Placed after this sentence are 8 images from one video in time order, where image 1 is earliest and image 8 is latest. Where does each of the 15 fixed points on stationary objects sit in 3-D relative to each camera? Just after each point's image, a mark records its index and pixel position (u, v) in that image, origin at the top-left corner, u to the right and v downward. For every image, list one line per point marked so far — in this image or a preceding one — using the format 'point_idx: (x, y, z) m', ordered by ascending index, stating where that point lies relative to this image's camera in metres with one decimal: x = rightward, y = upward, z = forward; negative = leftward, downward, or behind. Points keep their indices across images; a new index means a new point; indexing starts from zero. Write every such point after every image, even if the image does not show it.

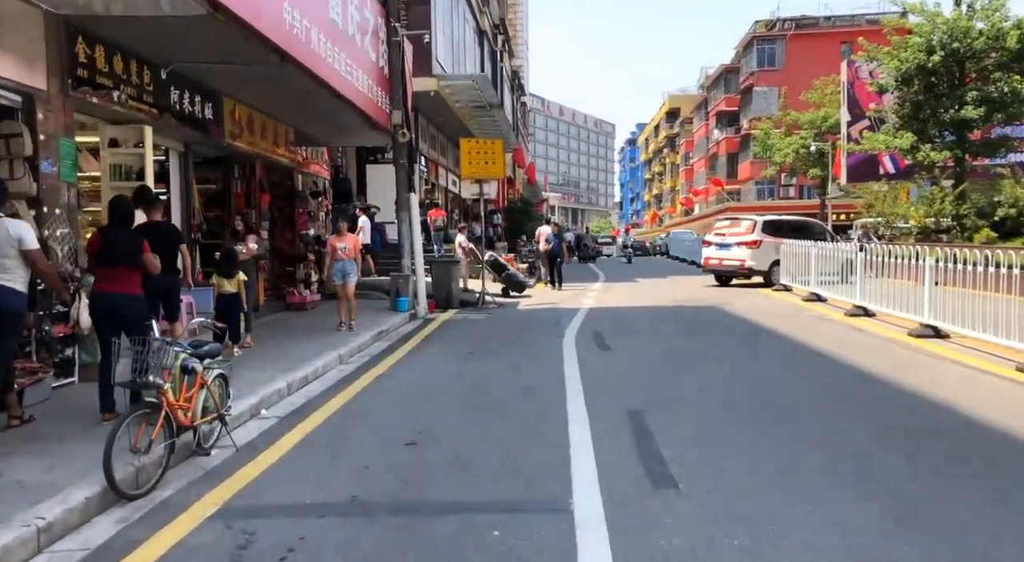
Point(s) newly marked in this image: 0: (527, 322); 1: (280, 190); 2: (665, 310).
0: (+0.2, -0.7, +16.6) m
1: (-4.0, +1.6, +17.5) m
2: (+2.8, -0.6, +18.3) m
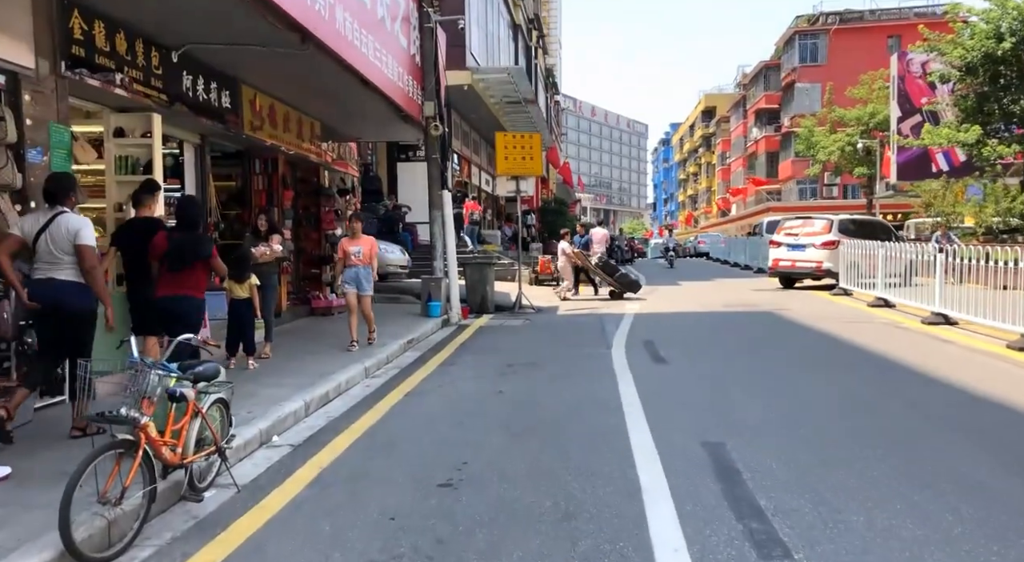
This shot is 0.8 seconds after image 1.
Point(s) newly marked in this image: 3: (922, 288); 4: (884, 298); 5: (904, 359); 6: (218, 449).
0: (+0.9, -0.7, +15.4) m
1: (-3.4, +1.5, +16.4) m
2: (+3.5, -0.7, +17.0) m
3: (+6.3, -0.1, +15.3) m
4: (+6.4, -0.3, +17.0) m
5: (+4.4, -0.9, +11.3) m
6: (-1.7, -1.0, +5.7) m
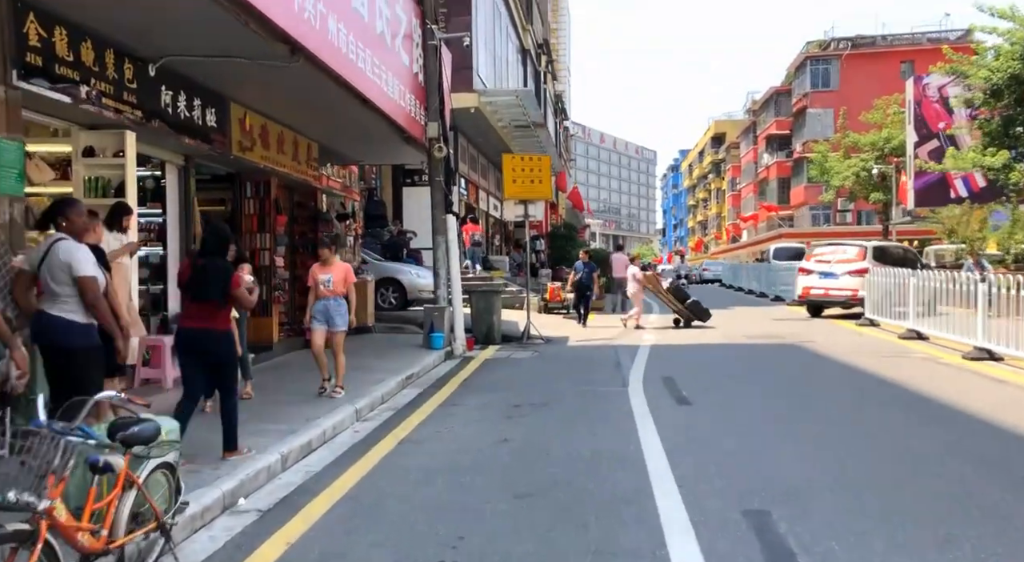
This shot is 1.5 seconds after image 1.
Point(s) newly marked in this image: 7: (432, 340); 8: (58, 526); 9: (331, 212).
0: (+1.0, -1.2, +14.5) m
1: (-3.3, +1.1, +15.5) m
2: (+3.6, -1.2, +16.1) m
3: (+6.4, -0.6, +14.3) m
4: (+6.5, -0.8, +16.0) m
5: (+4.5, -1.2, +10.3) m
6: (-1.7, -1.2, +4.8) m
7: (-1.2, -0.9, +15.1) m
8: (-1.8, -1.0, +4.0) m
9: (-3.0, +1.2, +16.8) m
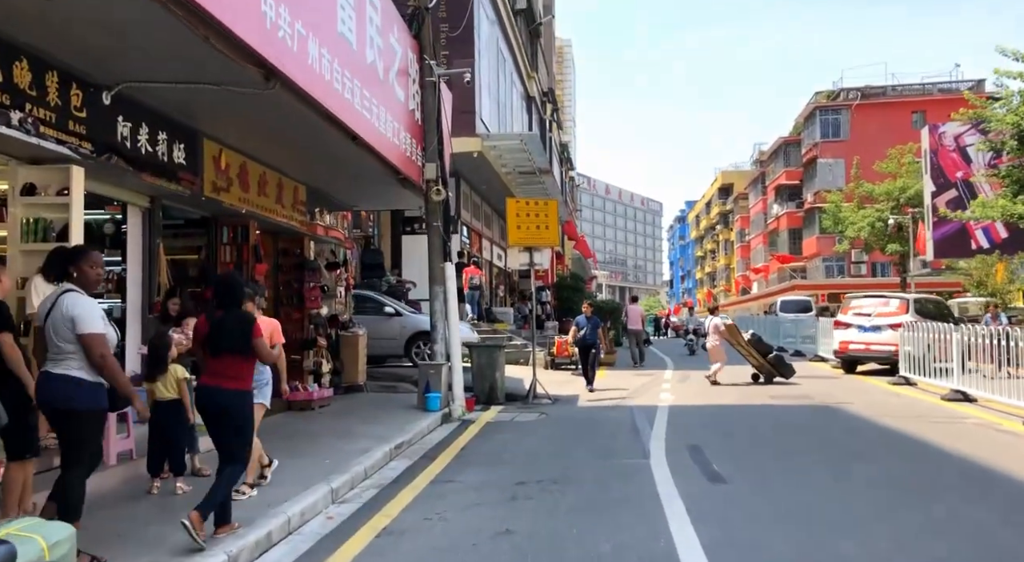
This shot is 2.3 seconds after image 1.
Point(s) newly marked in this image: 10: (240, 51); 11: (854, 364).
0: (+1.1, -1.9, +13.1) m
1: (-3.2, +0.3, +14.3) m
2: (+3.7, -2.0, +14.7) m
3: (+6.4, -1.3, +12.9) m
4: (+6.6, -1.6, +14.6) m
5: (+4.5, -1.7, +8.9) m
6: (-1.7, -1.4, +3.4) m
7: (-1.2, -1.7, +13.7) m
8: (-1.8, -1.2, +2.7) m
9: (-3.0, +0.3, +15.5) m
10: (-2.2, +1.8, +7.8) m
11: (+6.4, -1.6, +18.9) m
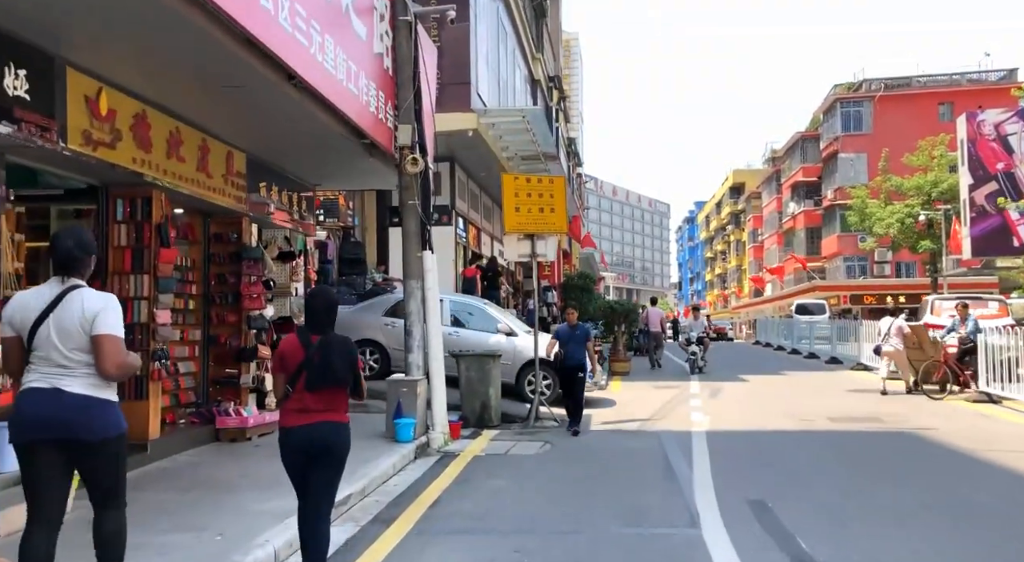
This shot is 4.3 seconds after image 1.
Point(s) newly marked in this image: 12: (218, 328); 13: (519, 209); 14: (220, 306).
0: (+1.0, -1.8, +10.0) m
1: (-3.2, +0.4, +11.2) m
2: (+3.6, -1.9, +11.5) m
3: (+6.4, -1.2, +9.8) m
4: (+6.5, -1.5, +11.5) m
5: (+4.5, -1.6, +5.8) m
6: (-1.8, -1.3, +0.4) m
7: (-1.2, -1.6, +10.6) m
8: (-1.9, -1.0, -0.4) m
9: (-3.0, +0.4, +12.5) m
10: (-2.3, +1.9, +4.8) m
11: (+6.3, -1.6, +15.8) m
12: (-3.3, -0.5, +11.1) m
13: (+0.1, +1.0, +13.8) m
14: (-3.3, -0.3, +11.1) m
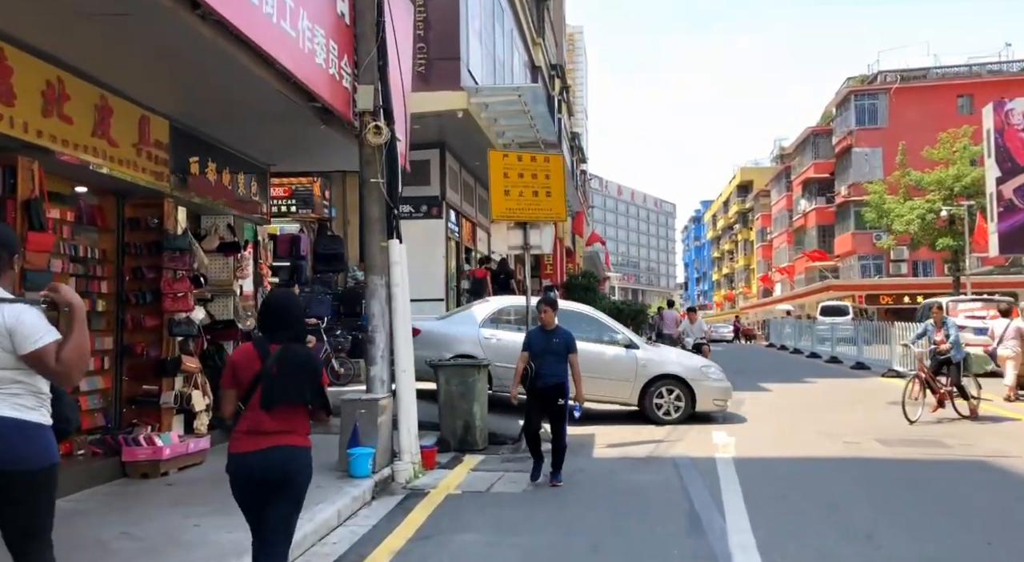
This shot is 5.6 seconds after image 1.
0: (+0.8, -1.8, +7.9) m
1: (-3.4, +0.4, +9.2) m
2: (+3.5, -1.9, +9.4) m
3: (+6.2, -1.1, +7.7) m
4: (+6.4, -1.5, +9.4) m
5: (+4.3, -1.6, +3.7) m
6: (-2.0, -1.2, -1.7) m
7: (-1.4, -1.5, +8.5) m
8: (-2.1, -1.0, -2.5) m
9: (-3.1, +0.4, +10.4) m
10: (-2.4, +2.0, +2.7) m
11: (+6.2, -1.5, +13.7) m
12: (-3.4, -0.5, +9.0) m
13: (0.0, +1.0, +11.7) m
14: (-3.4, -0.2, +9.1) m
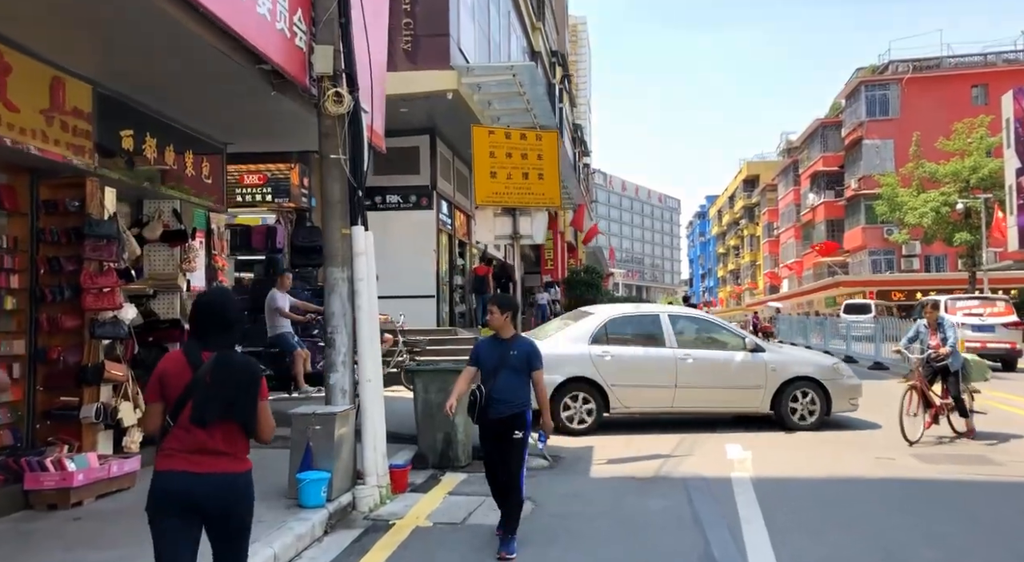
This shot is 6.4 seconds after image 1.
0: (+0.7, -1.7, +6.6) m
1: (-3.5, +0.5, +7.8) m
2: (+3.3, -1.8, +8.1) m
3: (+6.1, -1.1, +6.3) m
4: (+6.2, -1.4, +8.0) m
5: (+4.1, -1.6, +2.3) m
6: (-2.2, -1.2, -3.1) m
7: (-1.5, -1.5, +7.2) m
8: (-2.3, -1.0, -3.8) m
9: (-3.3, +0.5, +9.1) m
10: (-2.6, +2.0, +1.3) m
11: (+6.1, -1.4, +12.3) m
12: (-3.6, -0.4, +7.7) m
13: (-0.2, +1.1, +10.3) m
14: (-3.5, -0.2, +7.7) m
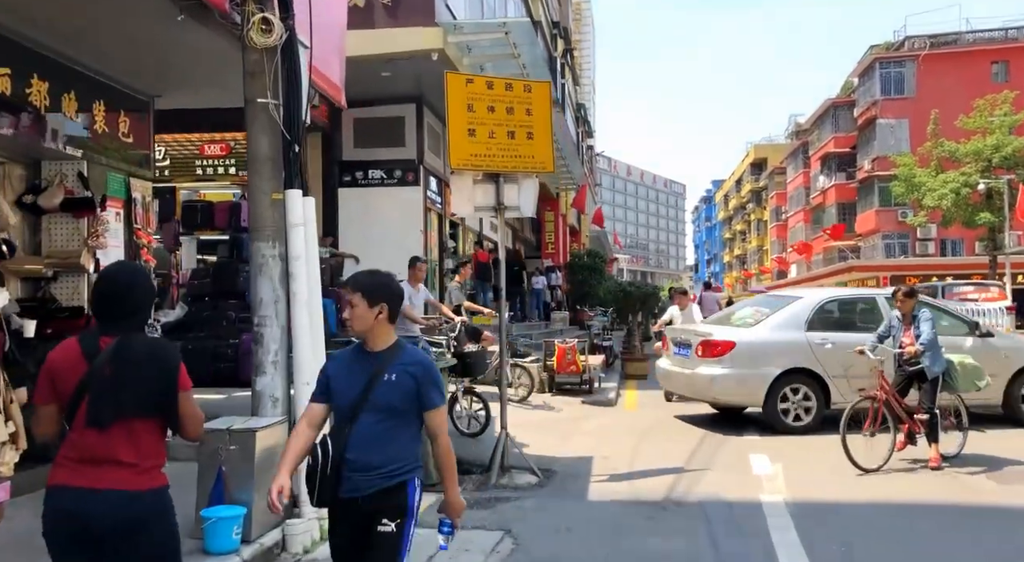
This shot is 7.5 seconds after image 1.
0: (+0.5, -1.6, +4.9) m
1: (-3.7, +0.6, +6.1) m
2: (+3.2, -1.7, +6.4) m
3: (+5.9, -1.0, +4.6) m
4: (+6.1, -1.3, +6.3) m
5: (+3.9, -1.5, +0.6) m
6: (-2.4, -1.2, -4.7) m
7: (-1.7, -1.4, +5.5) m
8: (-2.5, -1.0, -5.5) m
9: (-3.4, +0.6, +7.3) m
10: (-2.8, +2.0, -0.4) m
11: (+6.0, -1.2, +10.6) m
12: (-3.7, -0.3, +6.0) m
13: (-0.3, +1.3, +8.6) m
14: (-3.7, -0.1, +6.0) m
